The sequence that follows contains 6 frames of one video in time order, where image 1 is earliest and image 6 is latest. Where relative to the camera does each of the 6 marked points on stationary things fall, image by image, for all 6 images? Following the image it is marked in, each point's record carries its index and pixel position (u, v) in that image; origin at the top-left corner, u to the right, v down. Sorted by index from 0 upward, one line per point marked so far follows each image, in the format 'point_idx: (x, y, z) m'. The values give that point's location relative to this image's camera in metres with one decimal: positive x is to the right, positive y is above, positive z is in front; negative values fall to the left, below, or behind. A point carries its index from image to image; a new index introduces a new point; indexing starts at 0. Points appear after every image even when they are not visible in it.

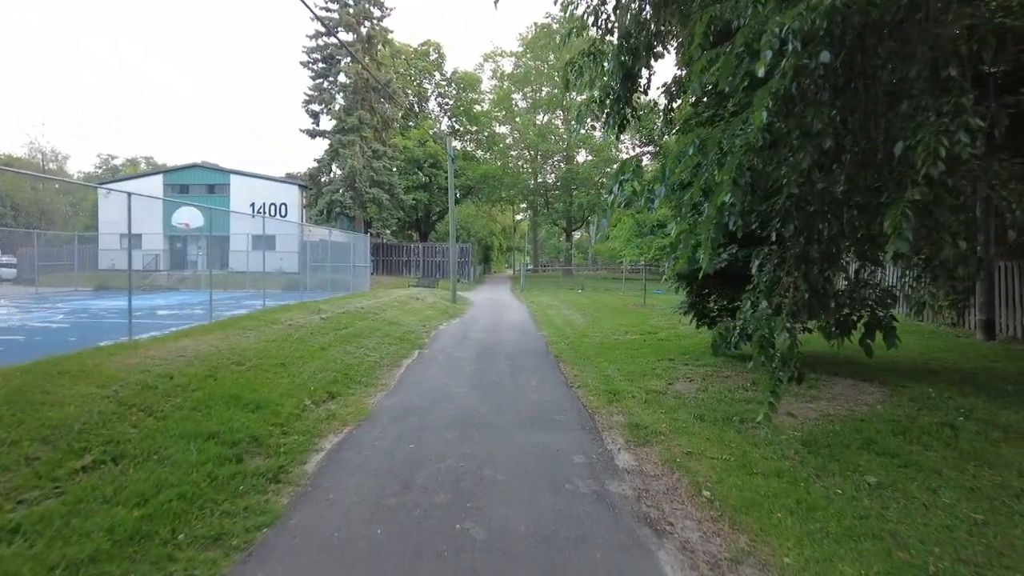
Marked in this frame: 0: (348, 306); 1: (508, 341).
0: (-3.7, -0.4, +14.2) m
1: (-0.1, -1.0, +12.6) m
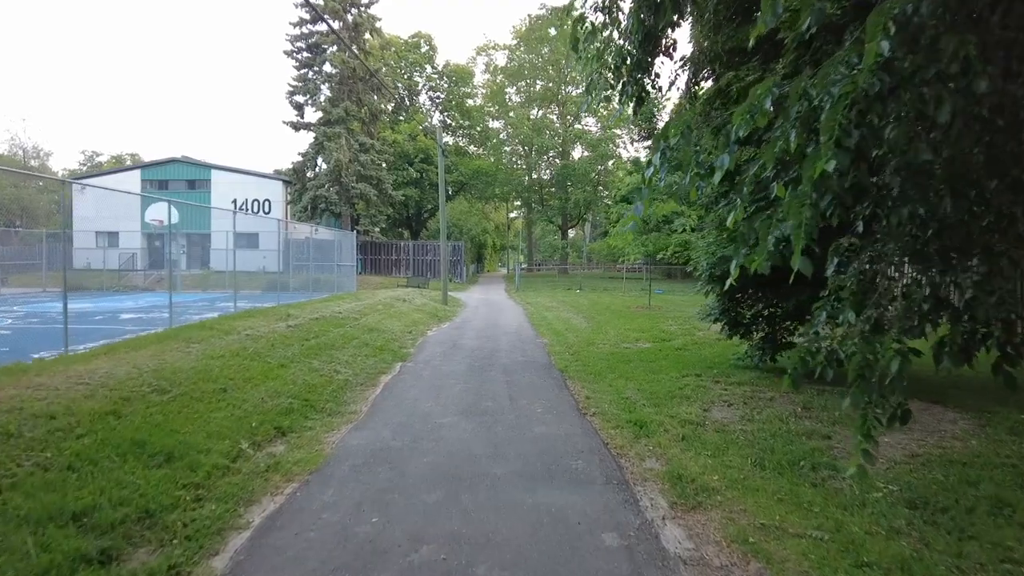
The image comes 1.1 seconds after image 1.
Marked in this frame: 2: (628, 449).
0: (-3.8, -0.5, +12.7) m
1: (-0.1, -1.1, +11.1) m
2: (+1.0, -1.3, +5.4) m
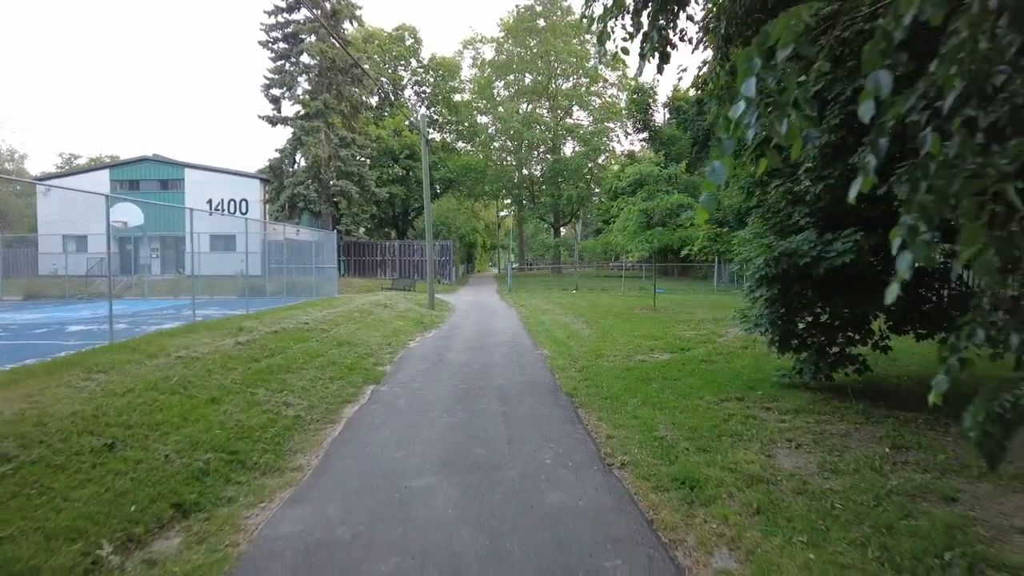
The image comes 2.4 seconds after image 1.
0: (-3.9, -0.6, +10.9) m
1: (-0.2, -1.1, +9.4) m
2: (+1.0, -1.4, +3.7) m
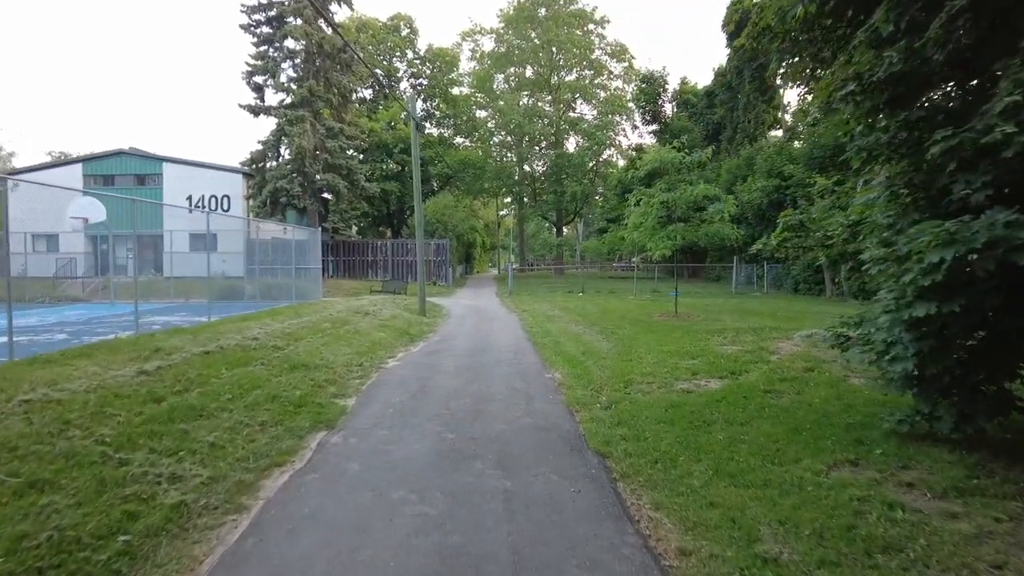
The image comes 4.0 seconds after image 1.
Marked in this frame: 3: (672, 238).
0: (-3.8, -0.7, +8.7) m
1: (-0.2, -1.2, +7.1) m
2: (+1.0, -1.5, +1.4) m
3: (+4.1, +1.3, +16.5) m
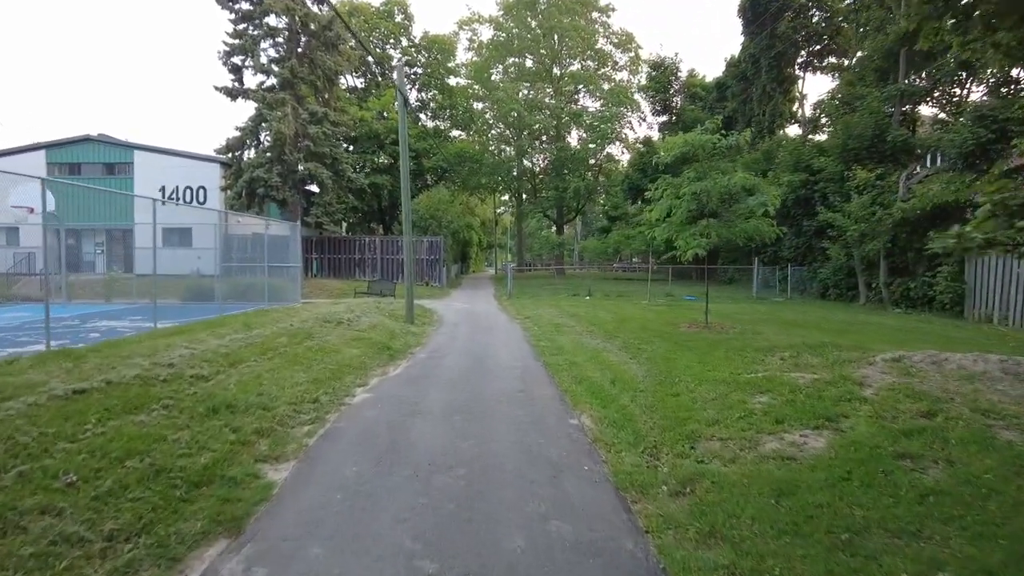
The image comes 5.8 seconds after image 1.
0: (-3.7, -0.7, +6.2) m
1: (0.0, -1.3, +4.7) m
2: (+1.2, -1.6, -0.9) m
3: (+4.2, +1.1, +14.2) m
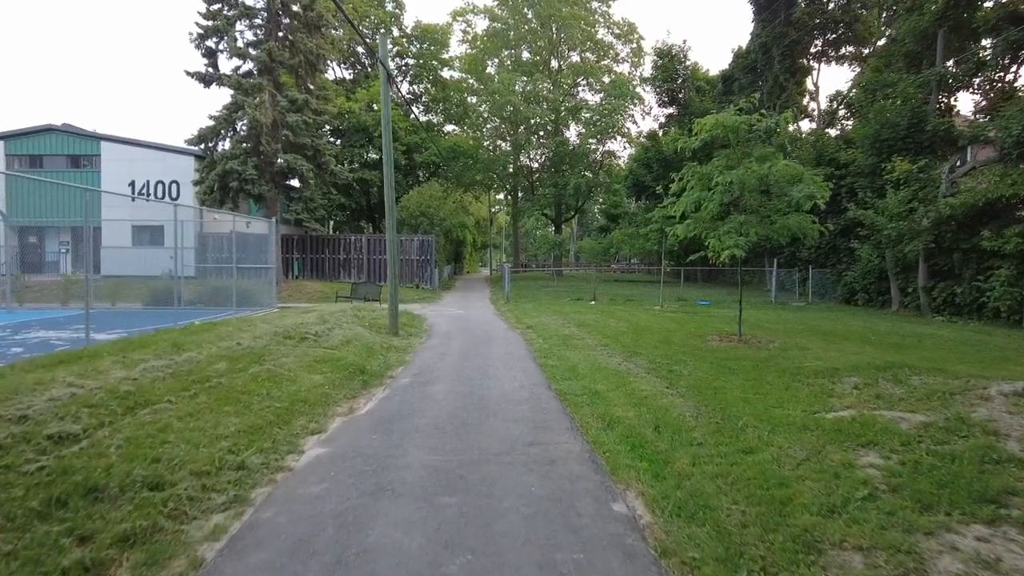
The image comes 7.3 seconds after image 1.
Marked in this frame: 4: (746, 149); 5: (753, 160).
0: (-3.6, -0.8, +4.2) m
1: (+0.1, -1.4, +2.7) m
2: (+1.3, -1.7, -3.0) m
3: (+4.2, +1.0, +12.2) m
4: (+4.4, +2.7, +12.3) m
5: (+4.5, +2.4, +11.8) m
